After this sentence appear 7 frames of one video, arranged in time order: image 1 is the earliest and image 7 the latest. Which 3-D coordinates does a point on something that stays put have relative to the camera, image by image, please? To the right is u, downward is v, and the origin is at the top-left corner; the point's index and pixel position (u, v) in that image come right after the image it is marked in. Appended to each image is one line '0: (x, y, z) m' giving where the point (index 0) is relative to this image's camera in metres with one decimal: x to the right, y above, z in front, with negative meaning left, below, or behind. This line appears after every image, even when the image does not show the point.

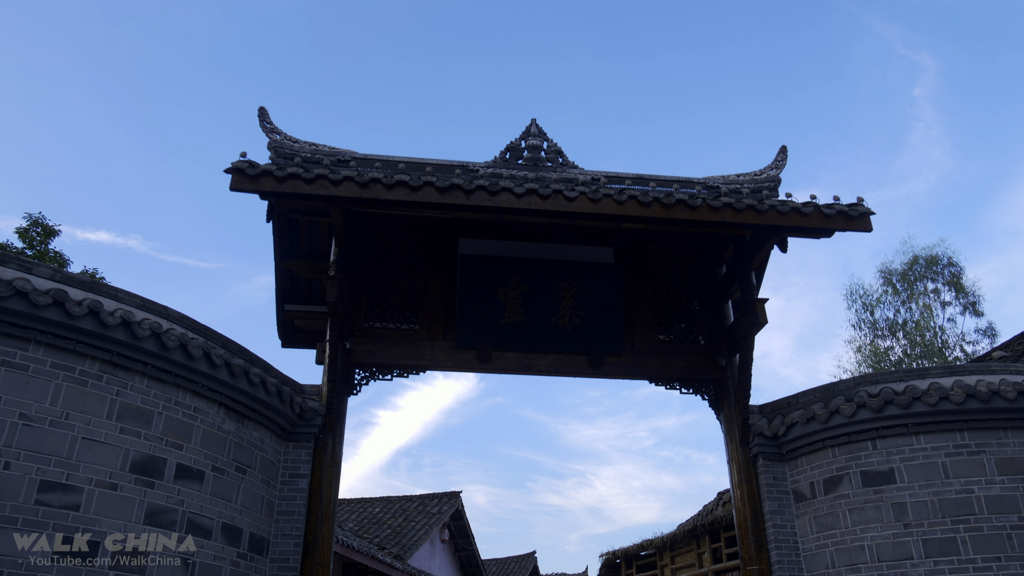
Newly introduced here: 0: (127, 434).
0: (-2.3, -0.9, +4.6) m
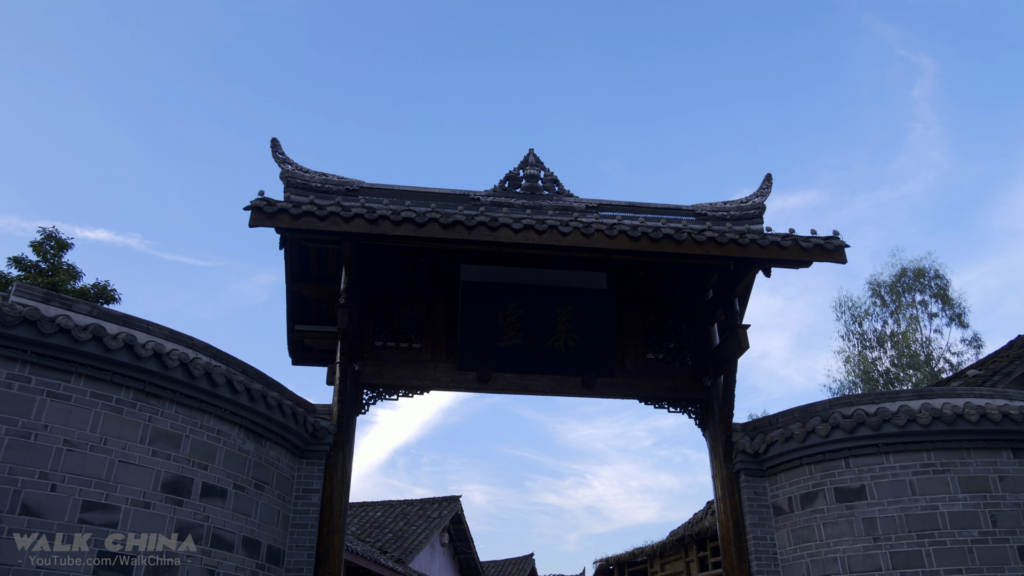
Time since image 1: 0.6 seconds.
0: (-2.3, -1.1, +5.1) m
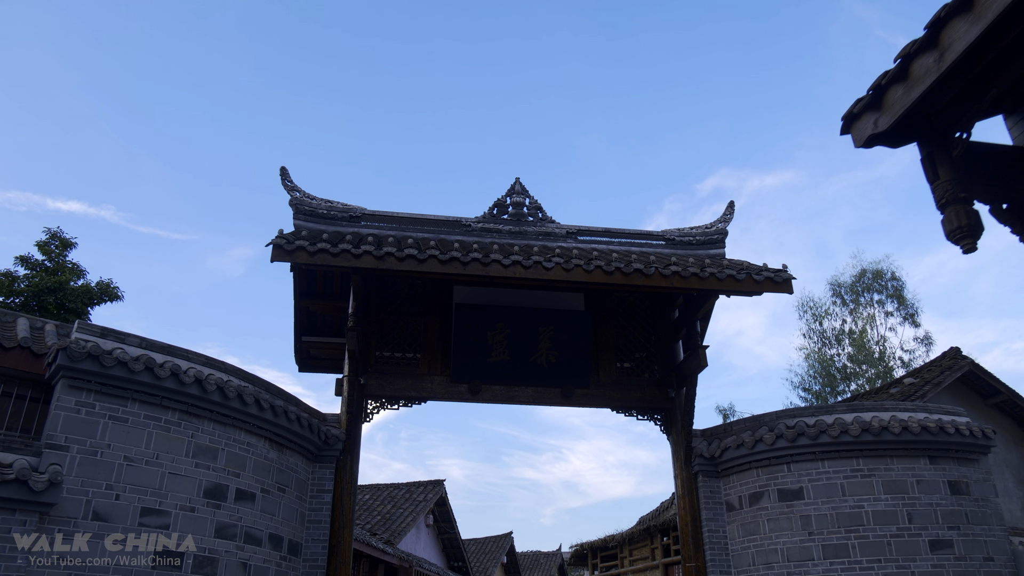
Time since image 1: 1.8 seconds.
0: (-2.3, -1.4, +5.9) m
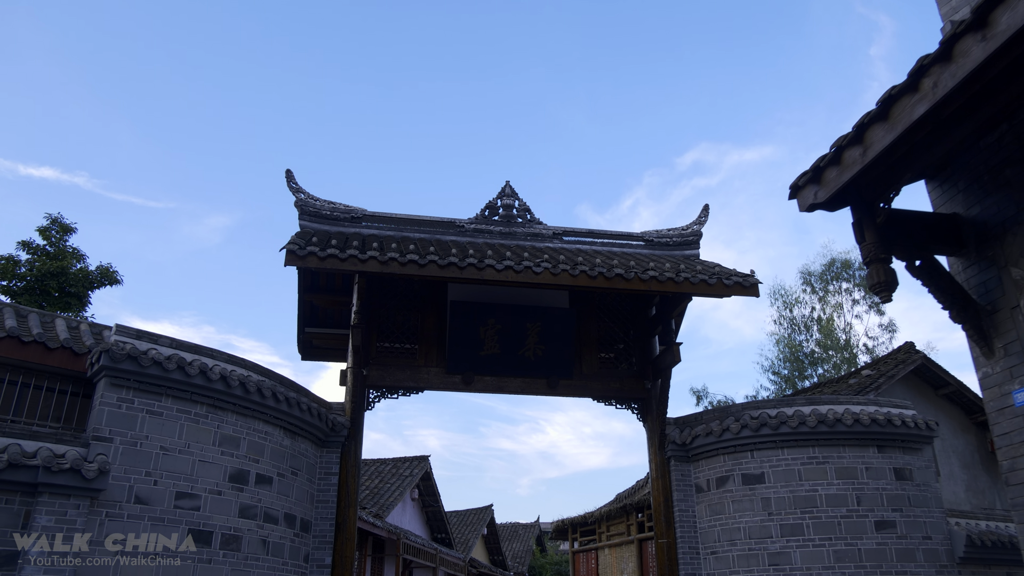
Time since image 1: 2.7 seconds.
0: (-2.4, -1.4, +6.6) m
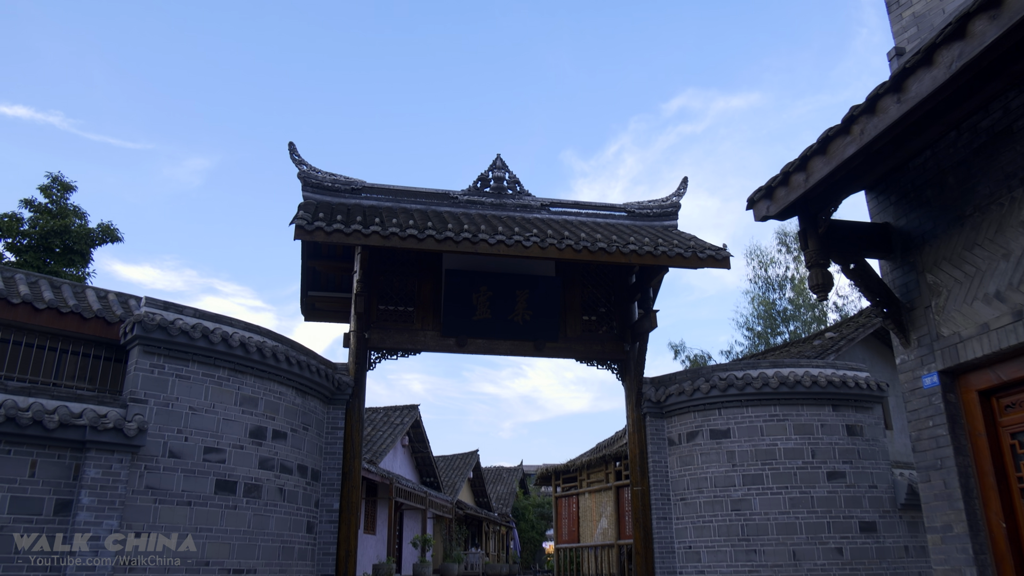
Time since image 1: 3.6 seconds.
0: (-2.5, -1.2, +7.3) m
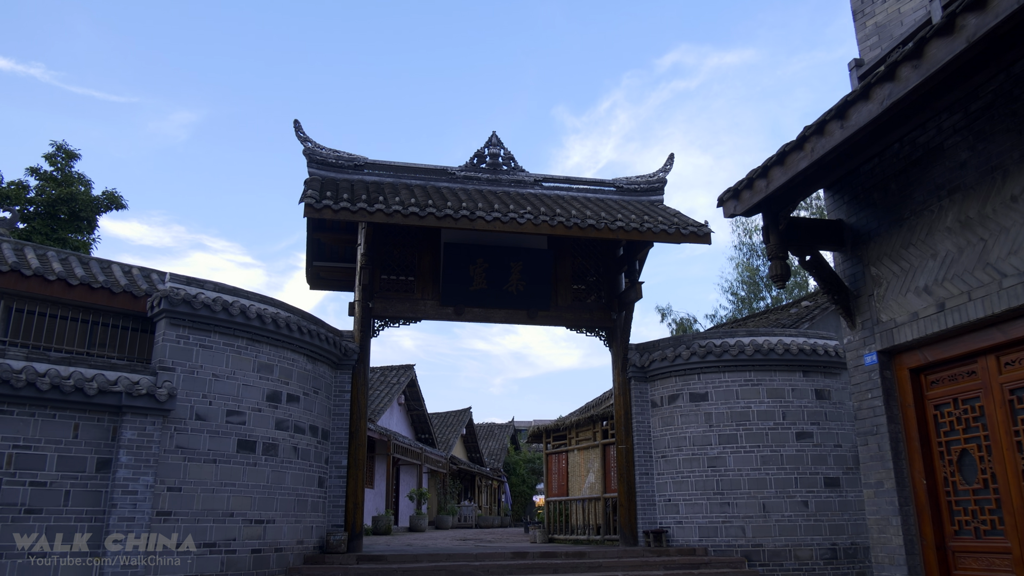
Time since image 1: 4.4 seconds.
0: (-2.5, -0.9, +7.9) m
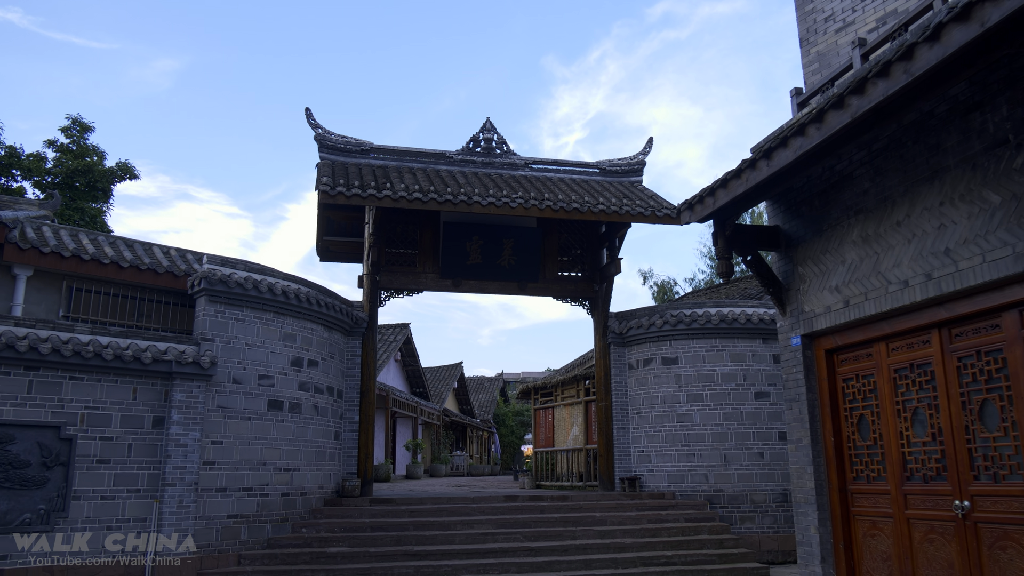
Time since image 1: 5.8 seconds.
0: (-2.6, -0.7, +9.1) m
